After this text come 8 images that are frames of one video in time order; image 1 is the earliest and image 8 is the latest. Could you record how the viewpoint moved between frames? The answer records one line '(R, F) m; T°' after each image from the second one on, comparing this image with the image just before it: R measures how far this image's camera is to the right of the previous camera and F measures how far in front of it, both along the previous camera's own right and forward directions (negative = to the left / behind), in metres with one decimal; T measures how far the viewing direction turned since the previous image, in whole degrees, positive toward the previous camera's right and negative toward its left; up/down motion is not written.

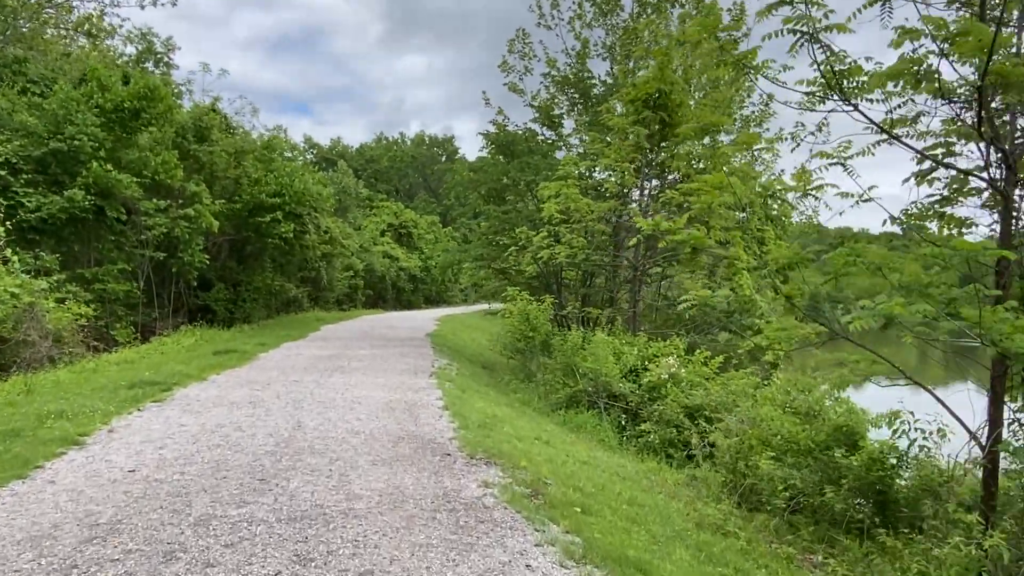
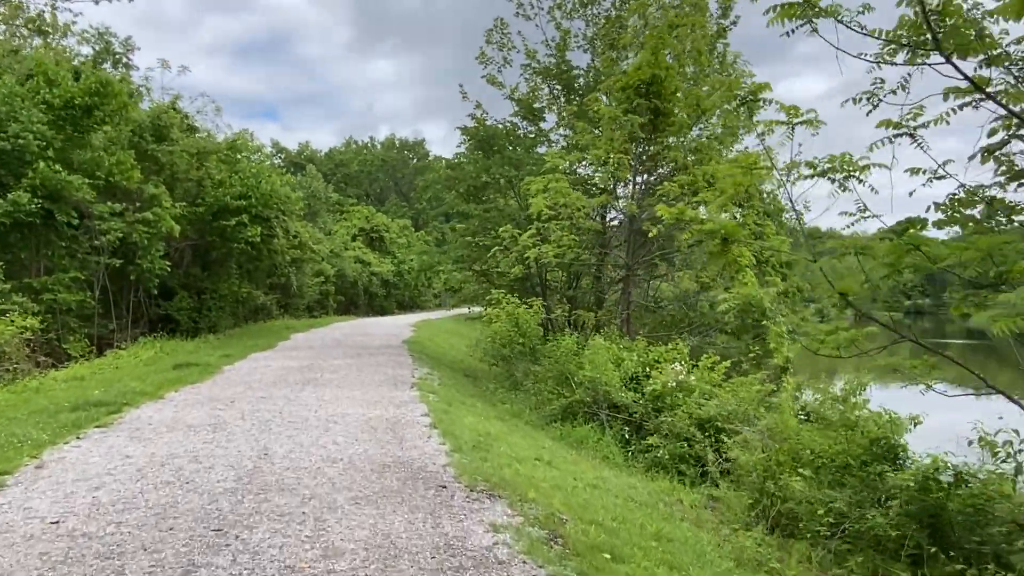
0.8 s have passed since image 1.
(-0.2, +1.0) m; +2°
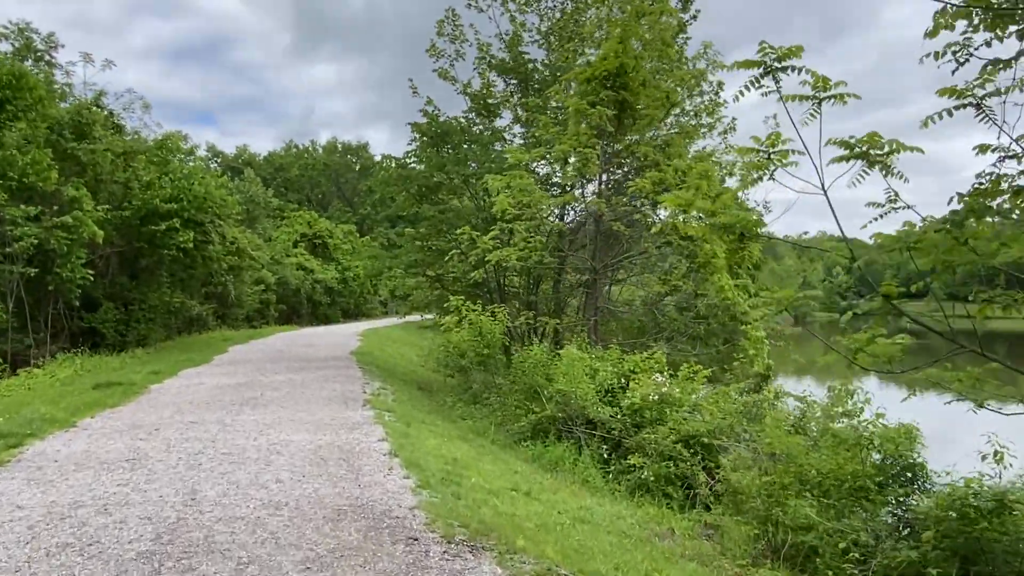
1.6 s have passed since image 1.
(-0.2, +1.0) m; +4°
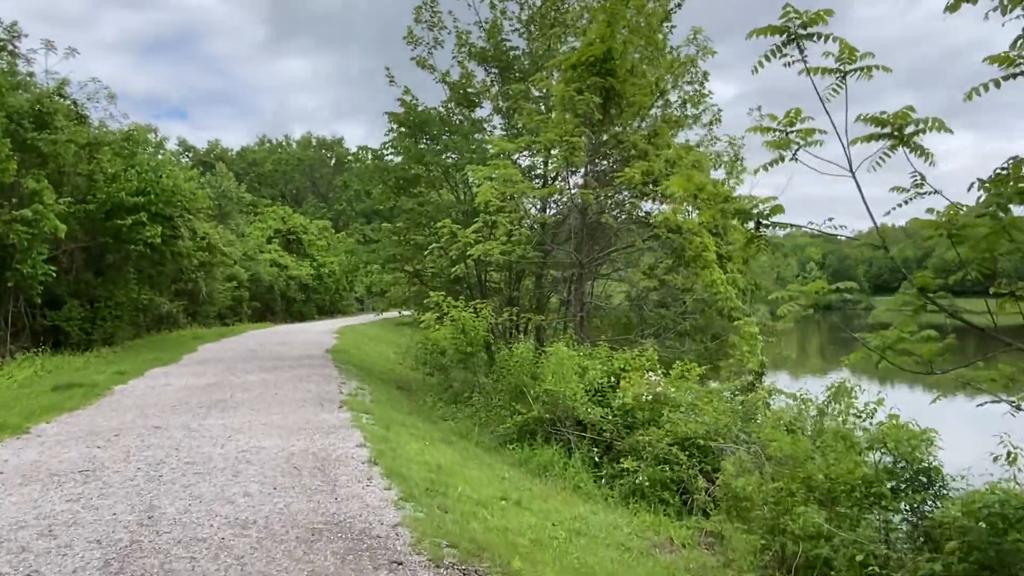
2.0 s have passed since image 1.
(-0.1, +0.5) m; +2°
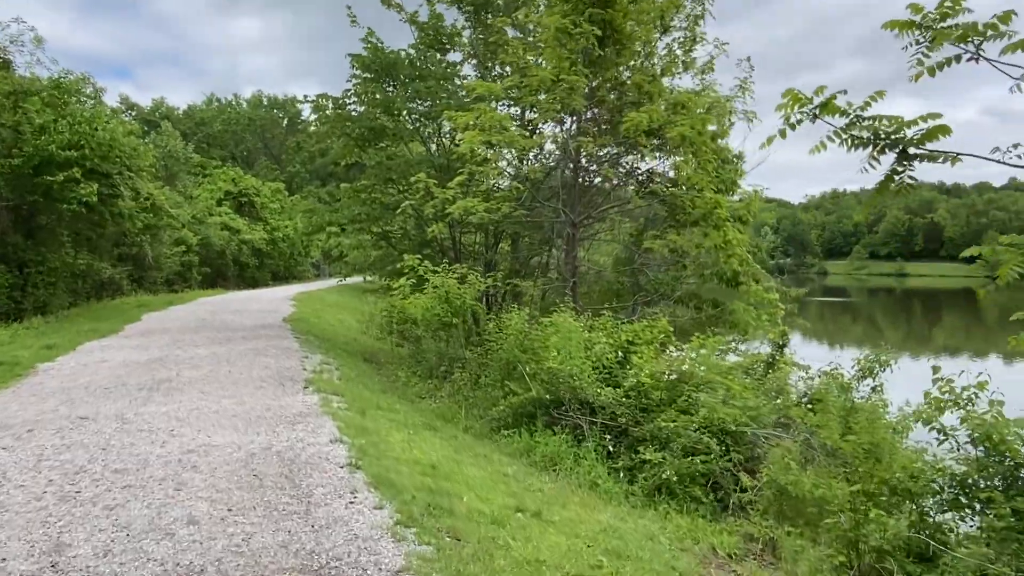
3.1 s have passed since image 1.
(-0.4, +1.4) m; +3°
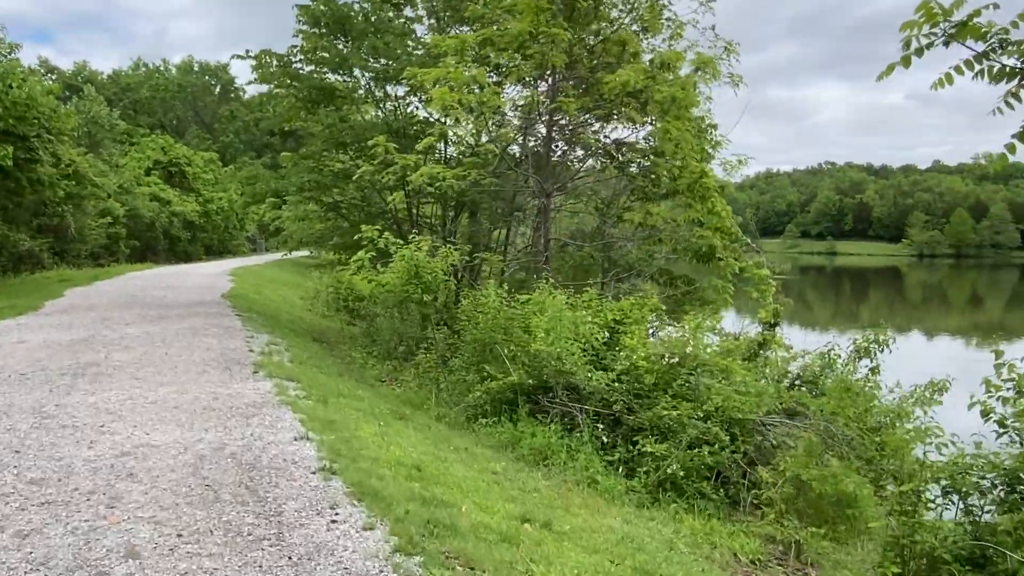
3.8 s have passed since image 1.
(-0.4, +0.8) m; +4°
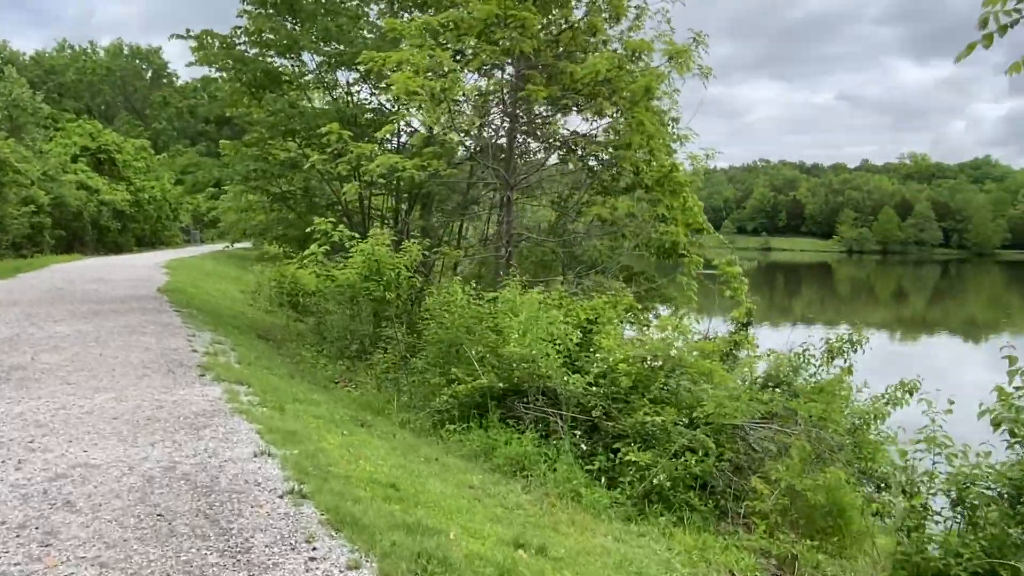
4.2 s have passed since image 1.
(-0.3, +0.4) m; +4°
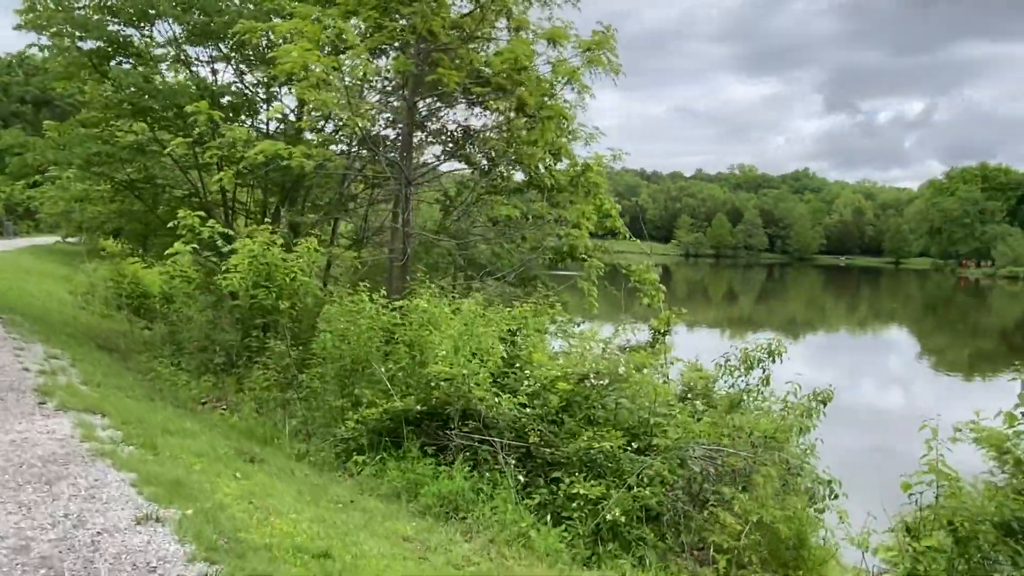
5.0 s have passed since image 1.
(-0.5, +0.9) m; +11°
